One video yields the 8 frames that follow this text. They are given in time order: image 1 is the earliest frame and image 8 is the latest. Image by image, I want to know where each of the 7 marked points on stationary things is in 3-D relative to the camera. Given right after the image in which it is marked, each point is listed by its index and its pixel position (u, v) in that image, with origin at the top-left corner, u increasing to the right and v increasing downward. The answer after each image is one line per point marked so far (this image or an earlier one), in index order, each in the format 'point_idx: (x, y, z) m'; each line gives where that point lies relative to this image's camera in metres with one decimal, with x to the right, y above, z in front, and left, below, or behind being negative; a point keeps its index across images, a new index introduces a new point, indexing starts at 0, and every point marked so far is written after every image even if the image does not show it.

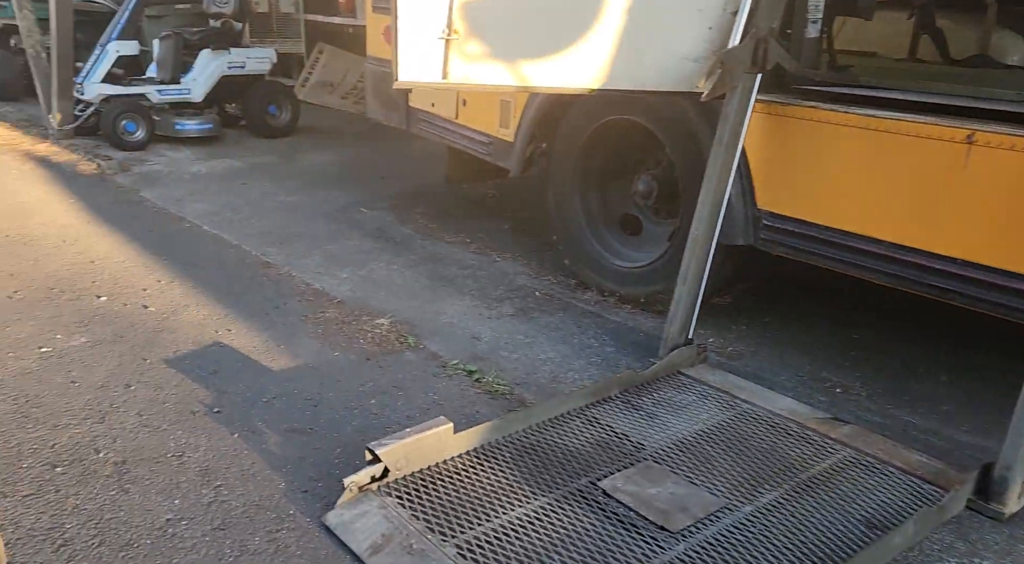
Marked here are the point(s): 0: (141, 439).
0: (-1.4, -0.6, +2.8) m
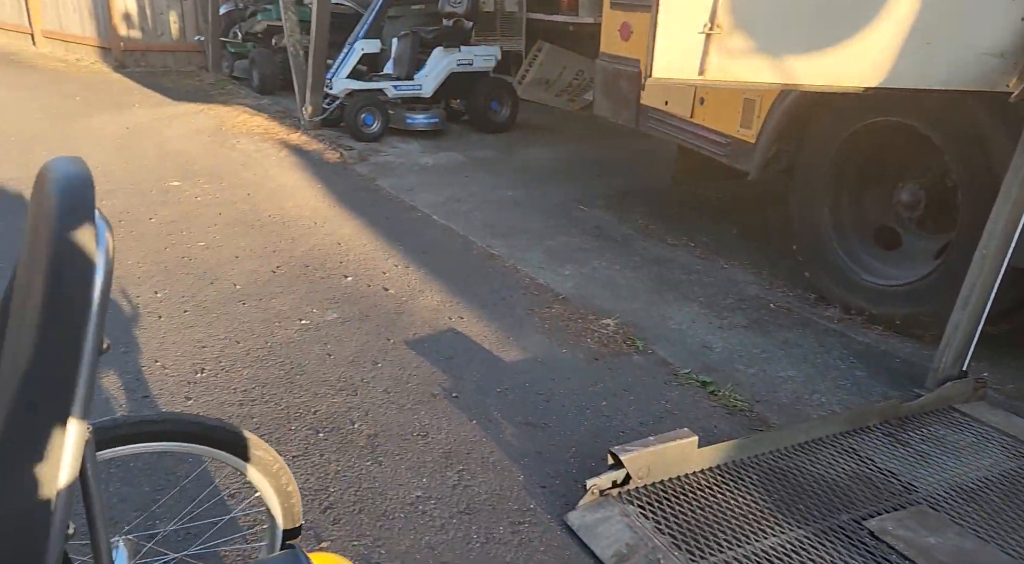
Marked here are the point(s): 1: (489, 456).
0: (-0.5, -0.5, +3.0) m
1: (-0.1, -0.6, +2.7) m
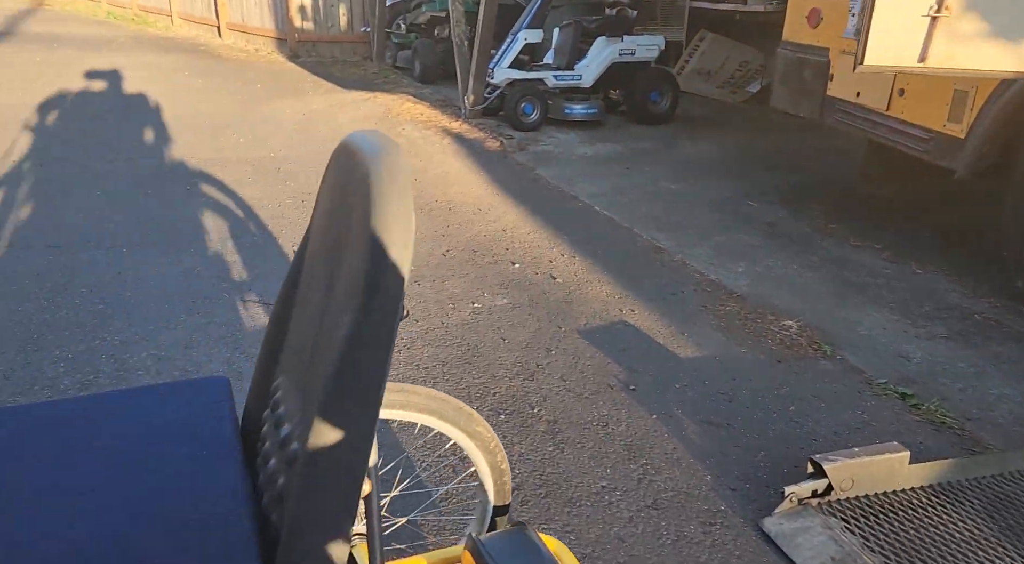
0: (+0.2, -0.5, +3.0) m
1: (+0.6, -0.6, +2.7) m
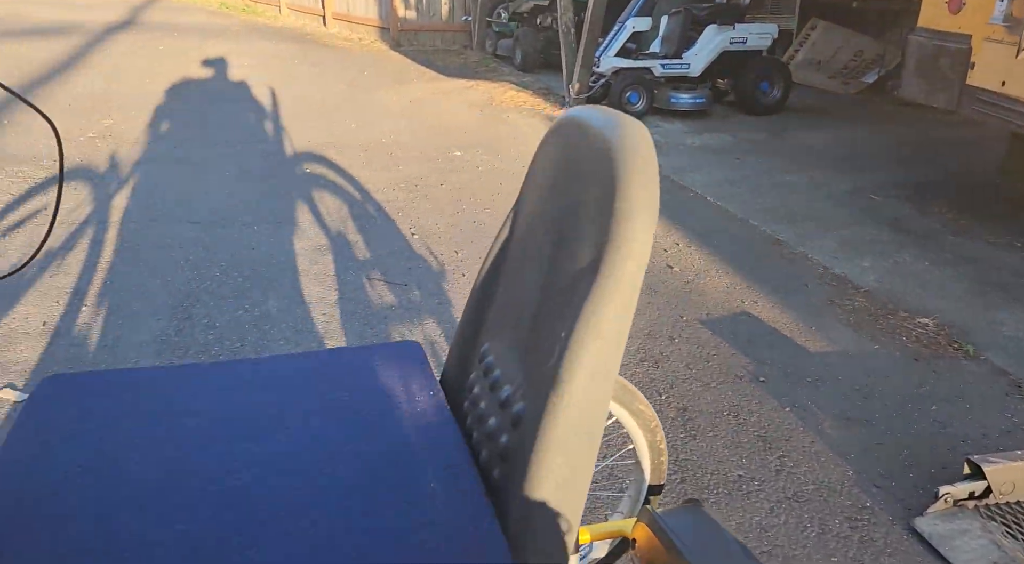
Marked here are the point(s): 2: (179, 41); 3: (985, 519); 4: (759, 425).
0: (+0.7, -0.4, +3.0) m
1: (+1.0, -0.6, +2.6) m
2: (-5.7, +4.1, +13.0) m
3: (+1.3, -0.7, +2.2) m
4: (+0.9, -0.5, +2.8) m
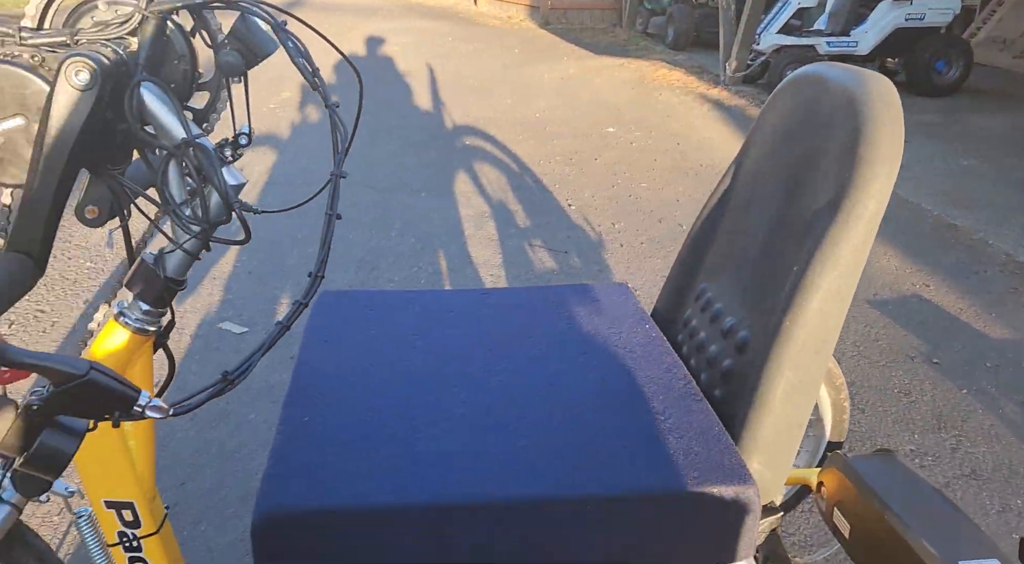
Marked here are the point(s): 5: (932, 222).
0: (+1.4, -0.3, +3.0) m
1: (+1.6, -0.5, +2.6) m
2: (-3.1, +4.7, +13.8) m
3: (+1.8, -0.6, +2.1) m
4: (+1.5, -0.4, +2.7) m
5: (+2.6, +0.4, +4.7) m
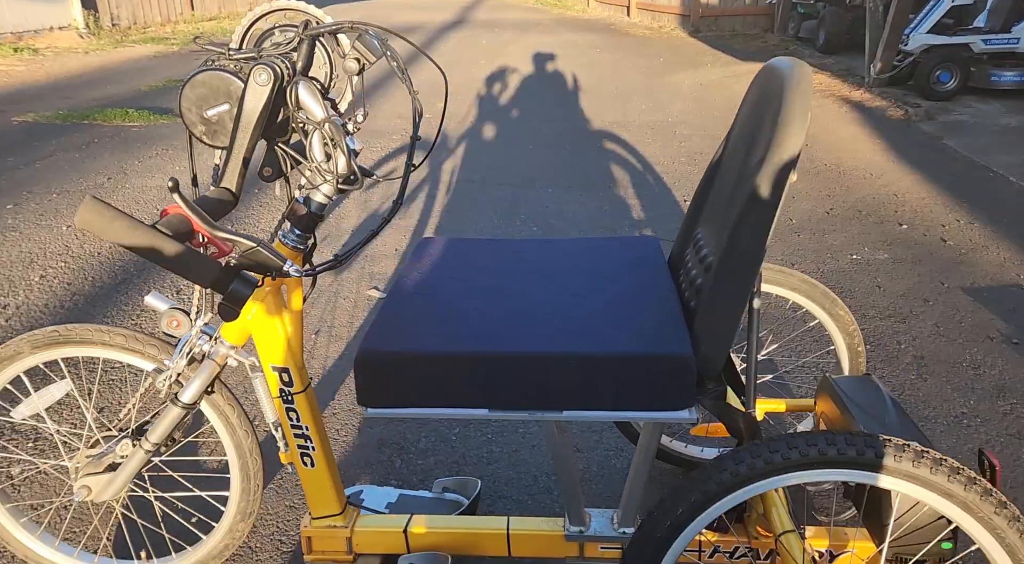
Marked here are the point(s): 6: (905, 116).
0: (+1.8, -0.3, +3.1) m
1: (+1.9, -0.4, +2.7) m
2: (-0.3, +4.7, +14.7) m
3: (+2.0, -0.5, +2.1) m
4: (+1.8, -0.4, +2.9) m
5: (+3.3, +0.4, +4.6) m
6: (+3.8, +1.6, +7.4) m
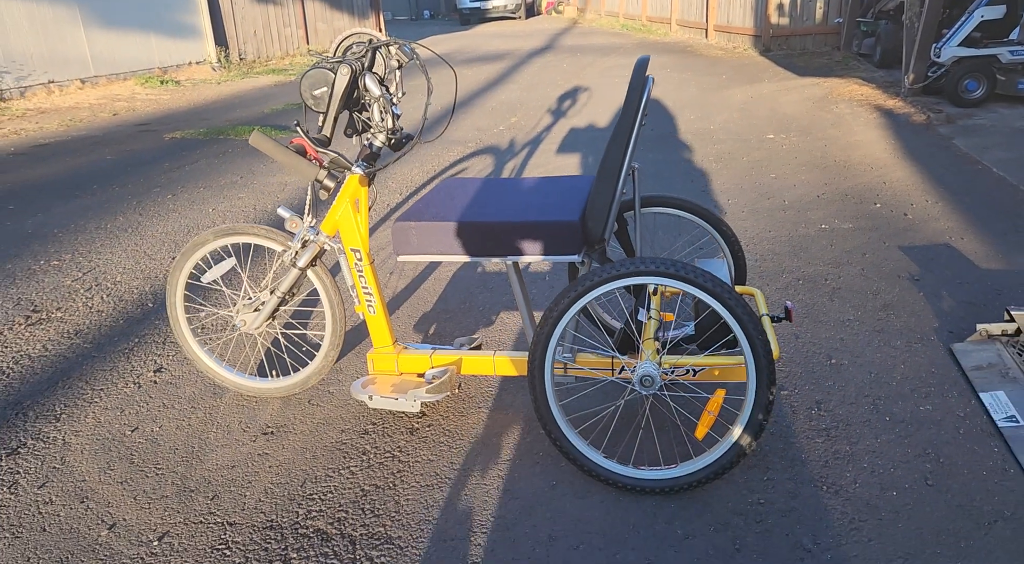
0: (+1.8, 0.0, +4.1) m
1: (+1.9, -0.1, +3.6) m
2: (+1.4, +4.6, +15.9) m
3: (+1.9, -0.2, +3.0) m
4: (+1.9, -0.1, +3.8) m
5: (+3.5, +0.6, +5.3) m
6: (+4.4, +1.7, +8.1) m
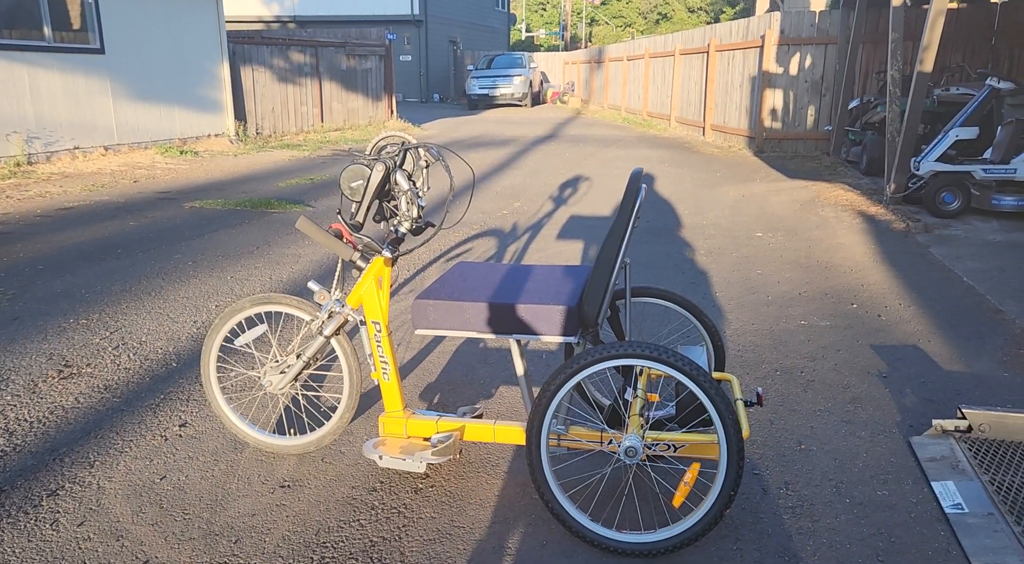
0: (+1.8, -0.5, +4.4) m
1: (+1.9, -0.6, +3.9) m
2: (+1.5, +2.9, +16.7) m
3: (+1.9, -0.7, +3.4) m
4: (+1.9, -0.6, +4.1) m
5: (+3.5, -0.2, +5.7) m
6: (+4.5, +0.6, +8.6) m
